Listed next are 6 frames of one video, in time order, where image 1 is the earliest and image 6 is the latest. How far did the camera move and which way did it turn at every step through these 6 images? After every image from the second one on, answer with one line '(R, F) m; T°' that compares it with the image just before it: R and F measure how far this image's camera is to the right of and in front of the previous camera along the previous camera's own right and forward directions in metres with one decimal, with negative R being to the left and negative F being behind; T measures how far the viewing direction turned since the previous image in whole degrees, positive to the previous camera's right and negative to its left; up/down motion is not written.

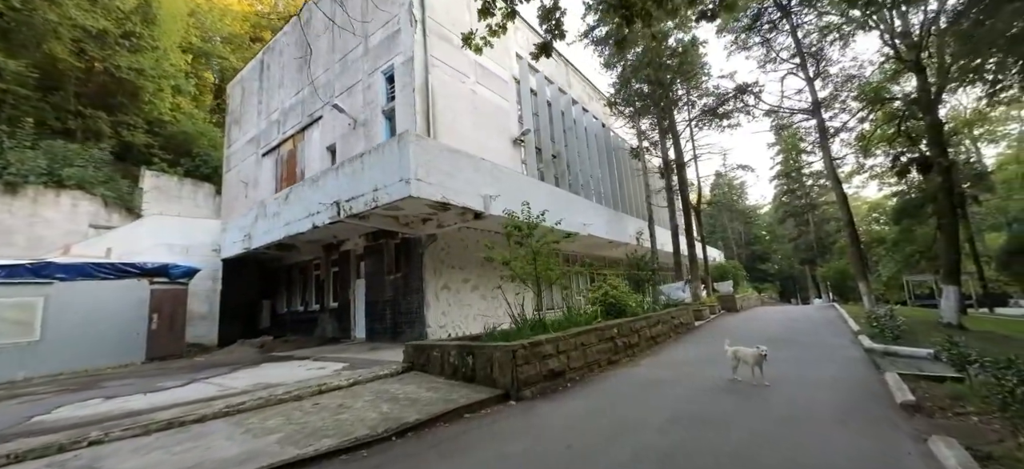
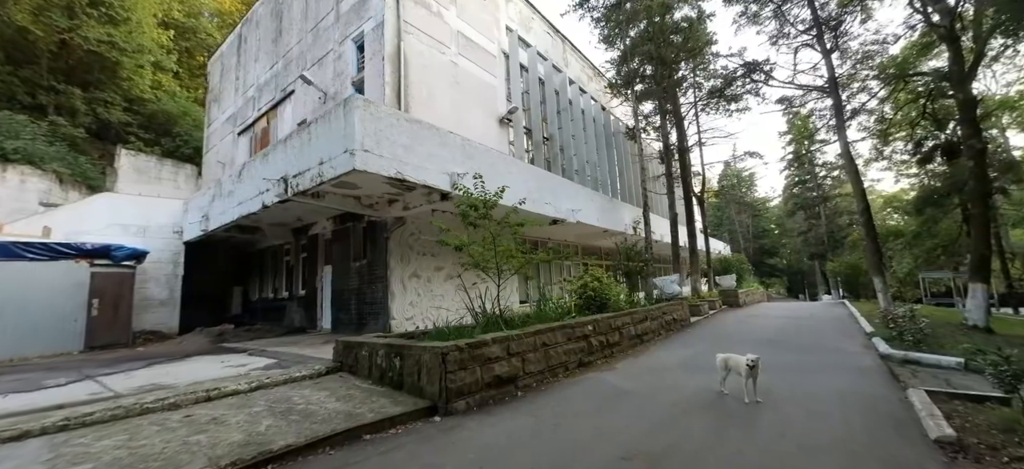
(+0.7, +0.9) m; -1°
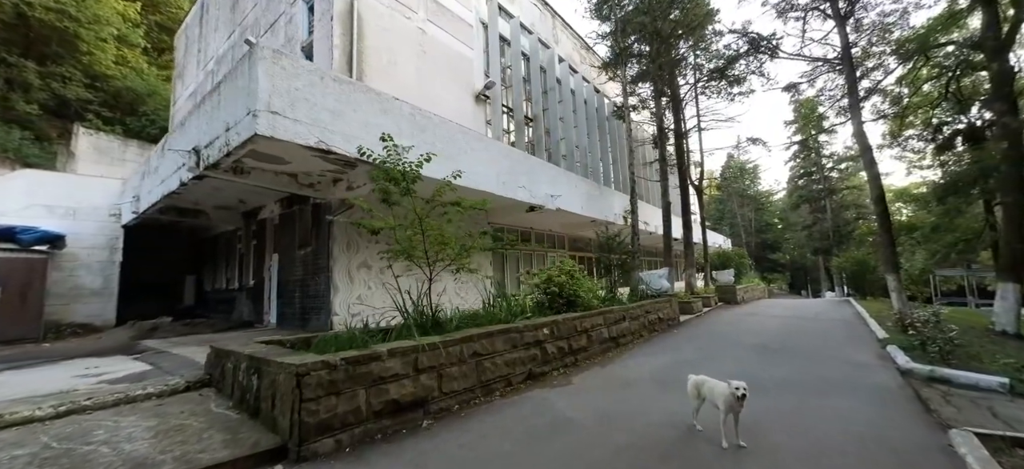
(+0.8, +1.1) m; 0°
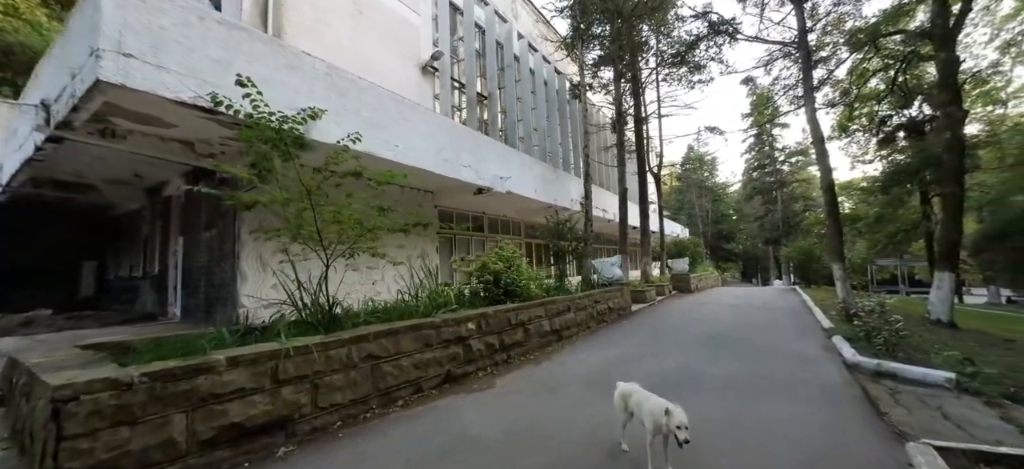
(+0.5, +0.7) m; +5°
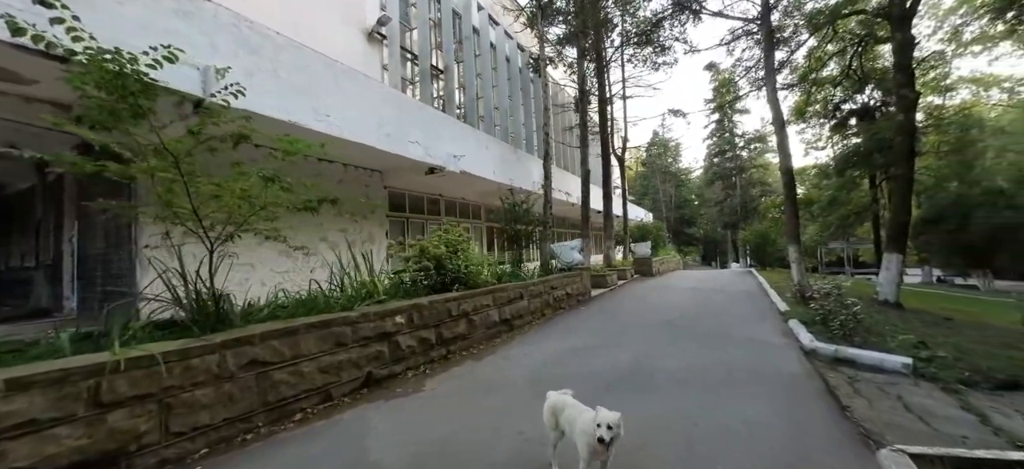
(+0.3, +0.6) m; +4°
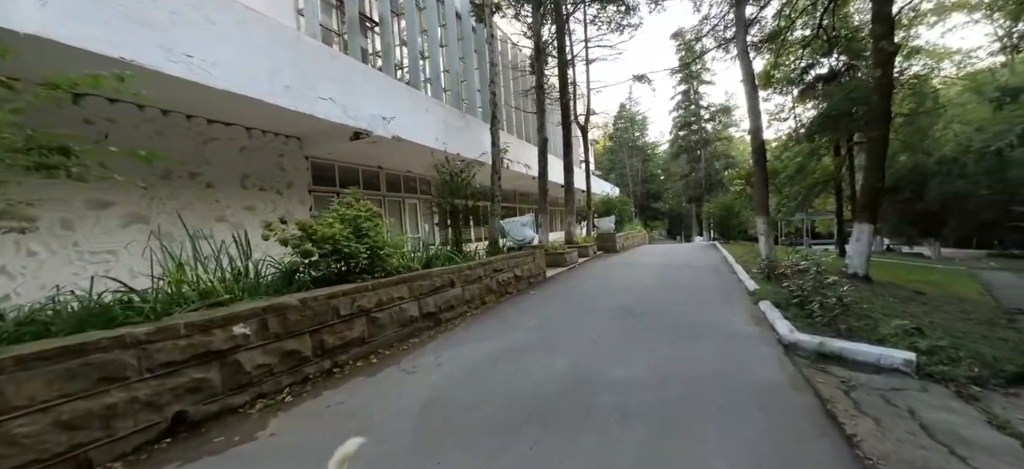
(+0.6, +1.1) m; +4°
